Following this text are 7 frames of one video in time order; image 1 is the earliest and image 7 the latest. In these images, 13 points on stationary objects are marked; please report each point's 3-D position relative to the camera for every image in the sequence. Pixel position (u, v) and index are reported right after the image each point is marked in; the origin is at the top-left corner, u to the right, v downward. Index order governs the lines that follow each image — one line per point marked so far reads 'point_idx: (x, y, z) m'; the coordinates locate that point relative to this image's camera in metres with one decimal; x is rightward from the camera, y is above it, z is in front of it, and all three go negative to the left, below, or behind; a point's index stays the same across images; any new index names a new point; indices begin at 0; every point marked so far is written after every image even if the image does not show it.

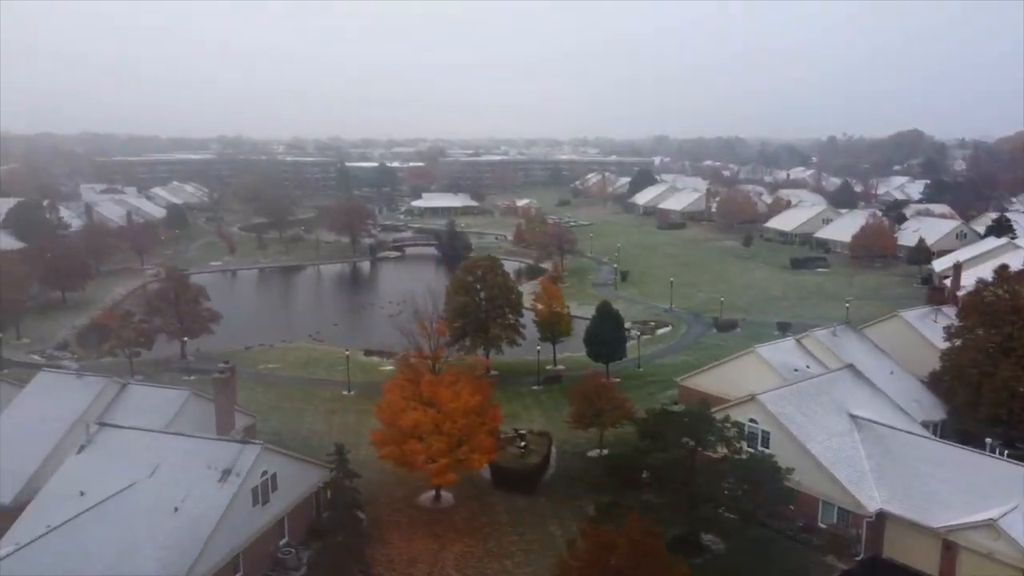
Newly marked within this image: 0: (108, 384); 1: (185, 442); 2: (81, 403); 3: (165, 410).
0: (-7.9, -1.8, +15.0) m
1: (-5.2, -2.5, +12.4) m
2: (-8.2, -2.1, +14.7) m
3: (-6.7, -2.3, +14.7) m
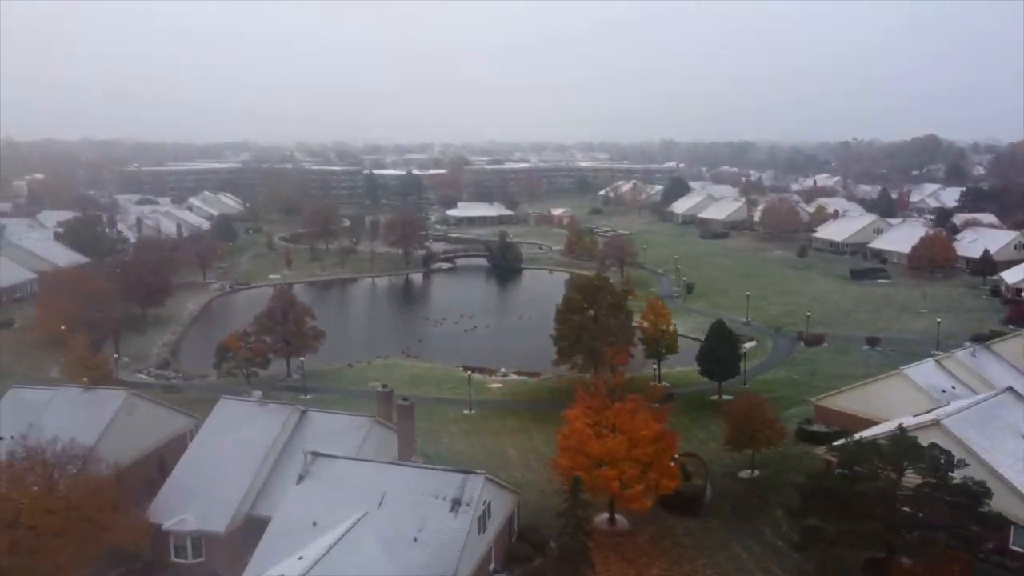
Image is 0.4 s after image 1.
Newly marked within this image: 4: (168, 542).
0: (-4.3, -2.4, +15.3) m
1: (-1.7, -3.0, +12.7) m
2: (-4.7, -2.7, +14.9) m
3: (-3.1, -2.9, +15.0) m
4: (-6.1, -4.5, +13.7) m
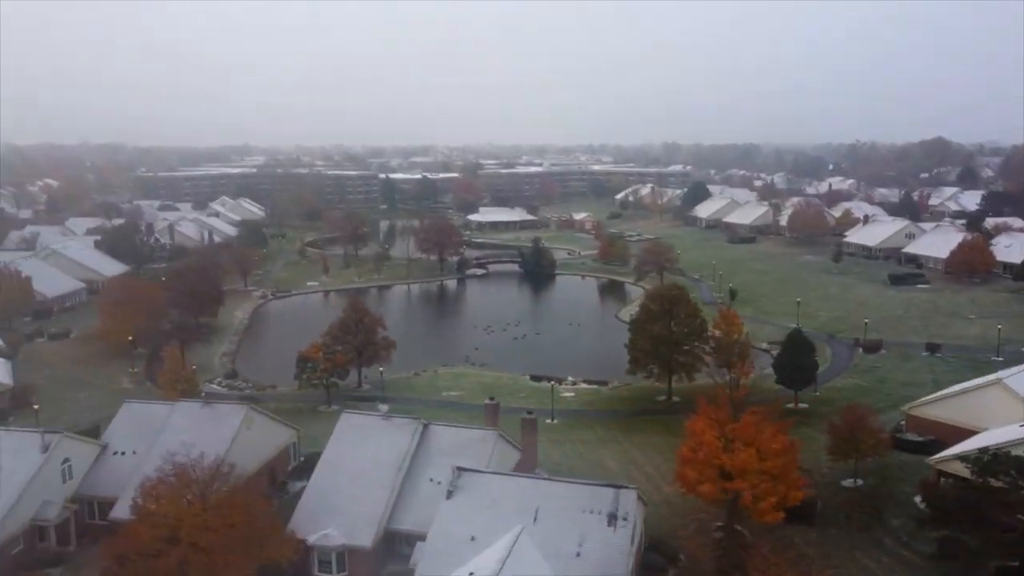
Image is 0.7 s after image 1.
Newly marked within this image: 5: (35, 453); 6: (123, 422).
0: (-1.9, -2.7, +15.5) m
1: (+0.8, -3.3, +12.9) m
2: (-2.2, -3.0, +15.1) m
3: (-0.7, -3.2, +15.2) m
4: (-3.6, -4.8, +13.9) m
5: (-9.1, -3.2, +14.9) m
6: (-8.5, -2.9, +16.8) m
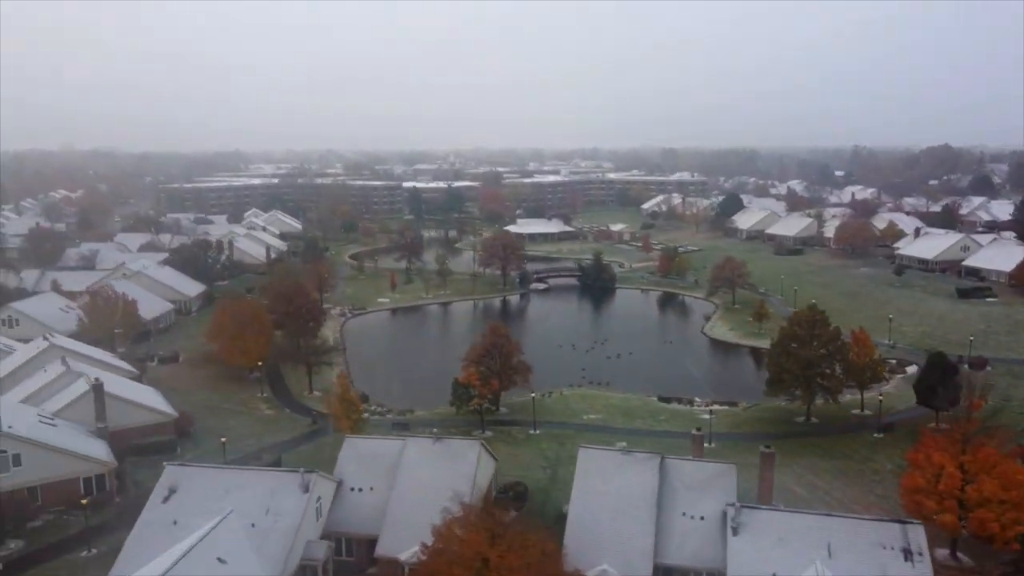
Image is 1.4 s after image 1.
0: (+3.1, -3.5, +15.9) m
1: (+5.8, -4.1, +13.4) m
2: (+2.7, -3.8, +15.5) m
3: (+4.3, -4.0, +15.7) m
4: (+1.4, -5.6, +14.3) m
5: (-4.2, -4.0, +15.1) m
6: (-3.6, -3.8, +17.1) m
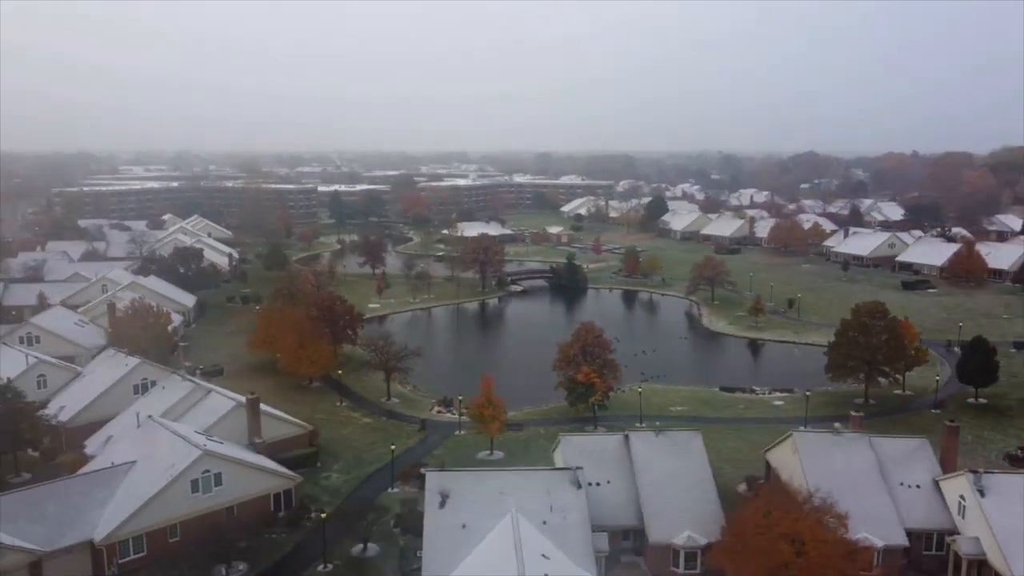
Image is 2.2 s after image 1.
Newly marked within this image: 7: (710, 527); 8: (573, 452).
0: (+8.2, -3.4, +17.7) m
1: (+11.3, -3.9, +15.7) m
2: (+7.9, -3.7, +17.3) m
3: (+9.4, -3.8, +17.7) m
4: (+6.9, -5.5, +15.8) m
5: (+1.2, -4.1, +15.7) m
6: (+1.5, -3.8, +17.7) m
7: (+4.1, -5.0, +16.0) m
8: (+1.4, -3.7, +17.8) m
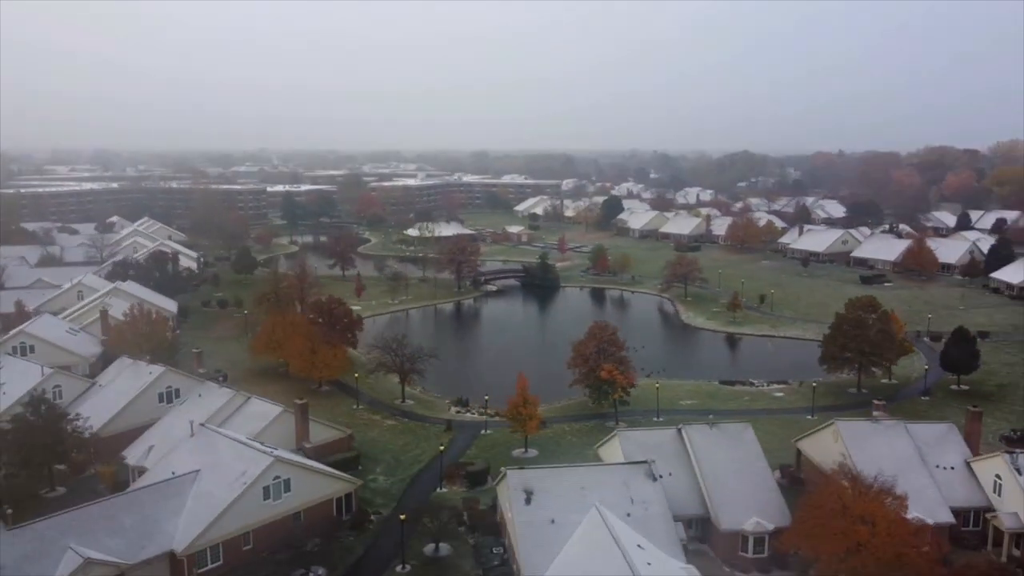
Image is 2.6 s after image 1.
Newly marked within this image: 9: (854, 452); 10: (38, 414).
0: (+9.6, -3.3, +18.9) m
1: (+12.9, -3.7, +17.2) m
2: (+9.4, -3.6, +18.5) m
3: (+10.9, -3.7, +19.0) m
4: (+8.5, -5.5, +16.9) m
5: (+2.9, -4.1, +16.3) m
6: (+2.9, -3.8, +18.3) m
7: (+5.7, -4.9, +16.9) m
8: (+2.9, -3.7, +18.4) m
9: (+8.1, -3.7, +18.2) m
10: (-11.8, -3.1, +19.3) m
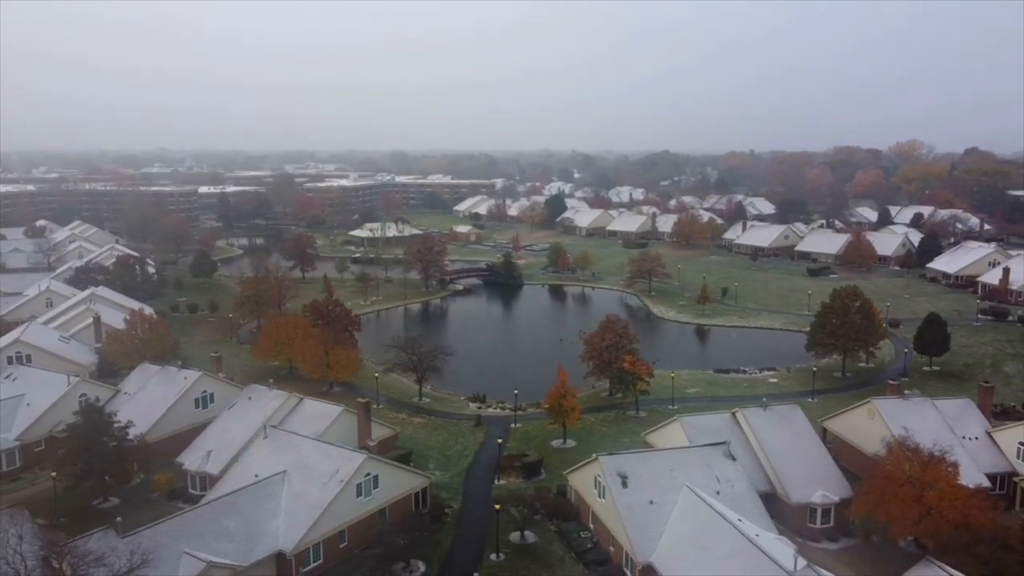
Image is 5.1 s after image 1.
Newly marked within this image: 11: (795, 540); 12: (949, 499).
0: (+11.2, -3.0, +20.7) m
1: (+14.7, -3.3, +19.3) m
2: (+11.1, -3.3, +20.2) m
3: (+12.5, -3.3, +20.9) m
4: (+10.4, -5.1, +18.5) m
5: (+4.8, -3.9, +17.3) m
6: (+4.6, -3.6, +19.3) m
7: (+7.6, -4.7, +18.2) m
8: (+4.6, -3.5, +19.4) m
9: (+9.8, -3.4, +19.8) m
10: (-10.1, -3.2, +18.6) m
11: (+6.4, -5.7, +17.6) m
12: (+9.3, -4.4, +16.3) m
